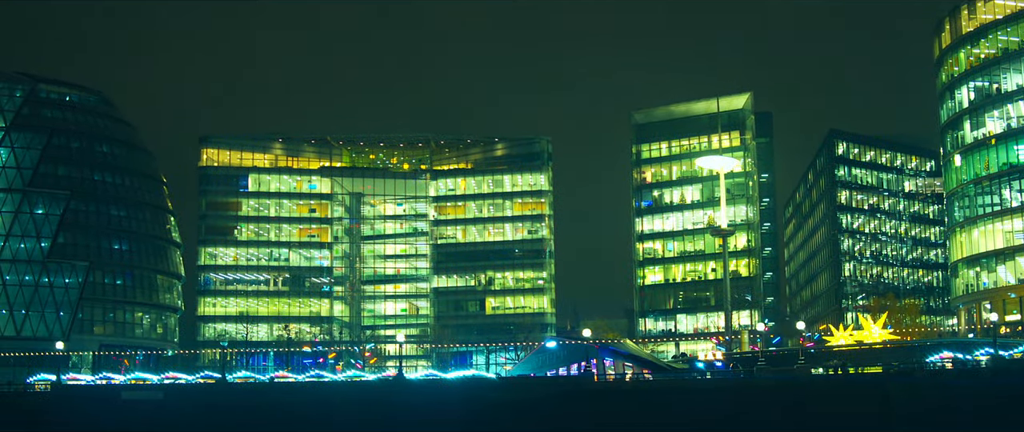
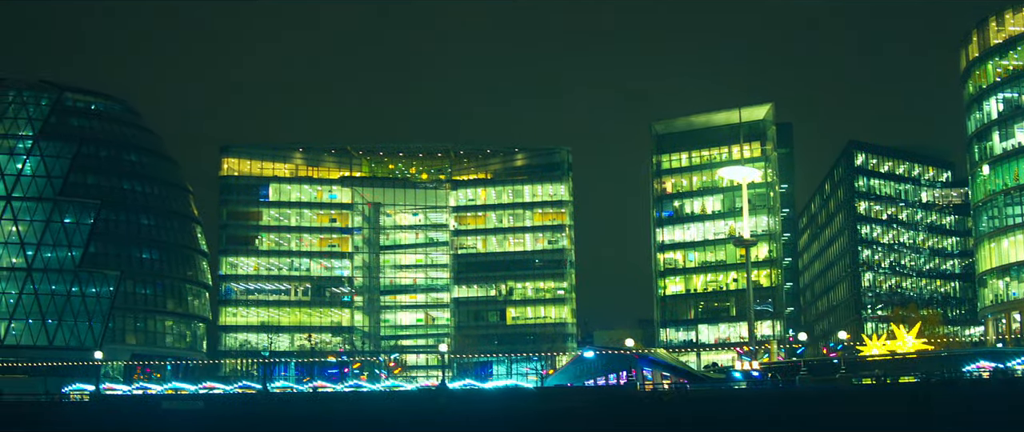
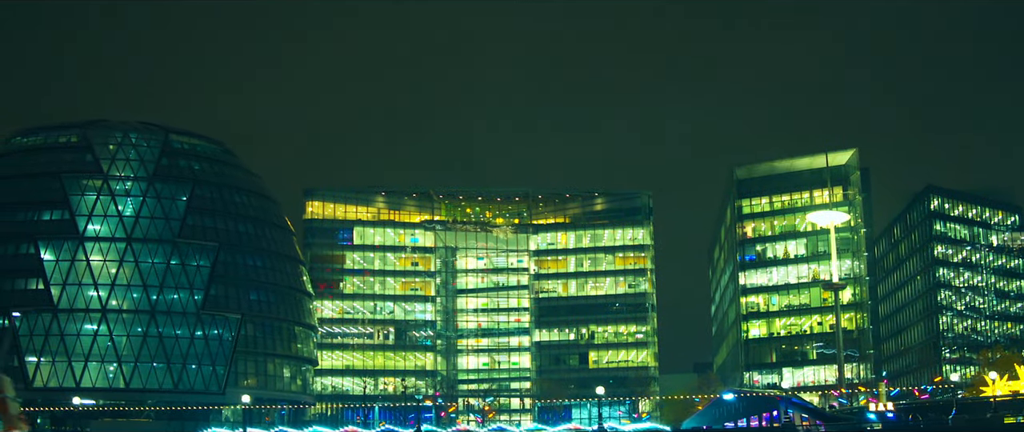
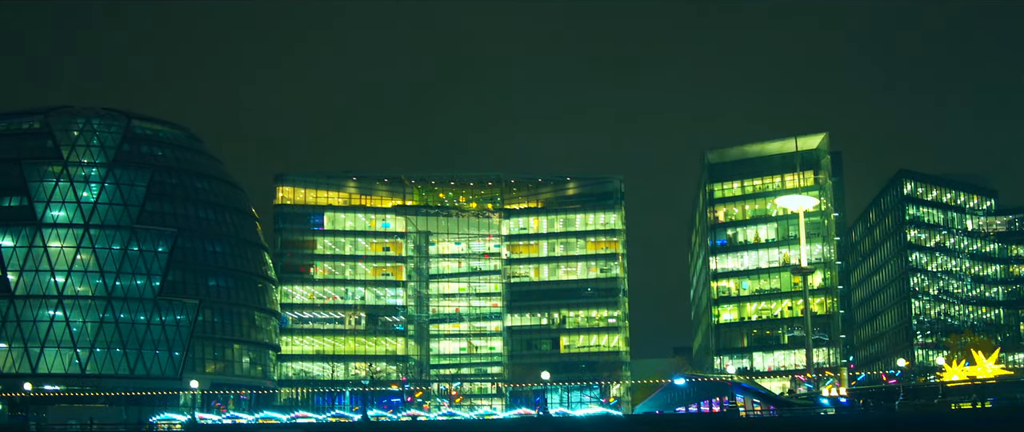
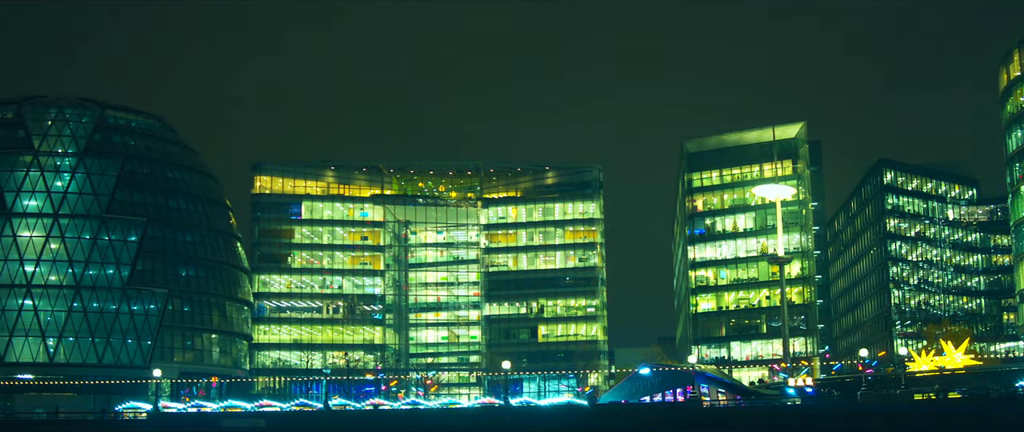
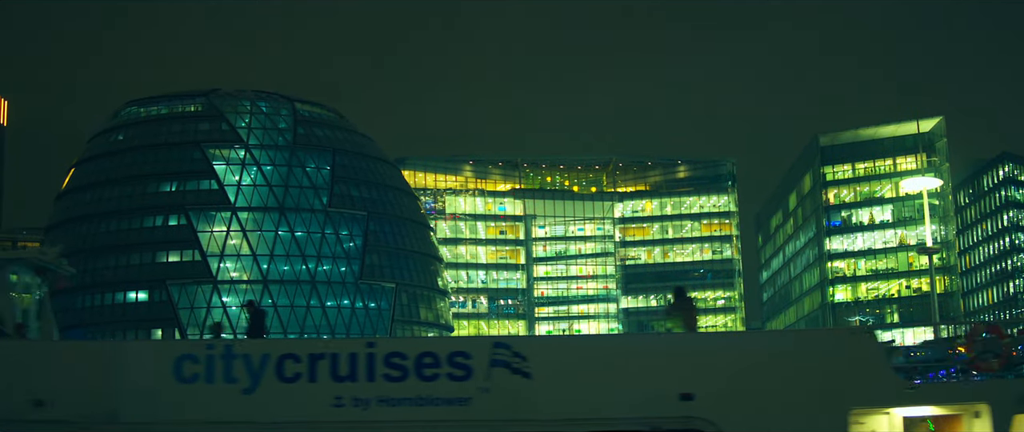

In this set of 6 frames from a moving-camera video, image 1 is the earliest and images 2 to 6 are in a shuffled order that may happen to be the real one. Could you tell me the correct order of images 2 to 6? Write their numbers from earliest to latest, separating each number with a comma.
2, 5, 4, 3, 6
